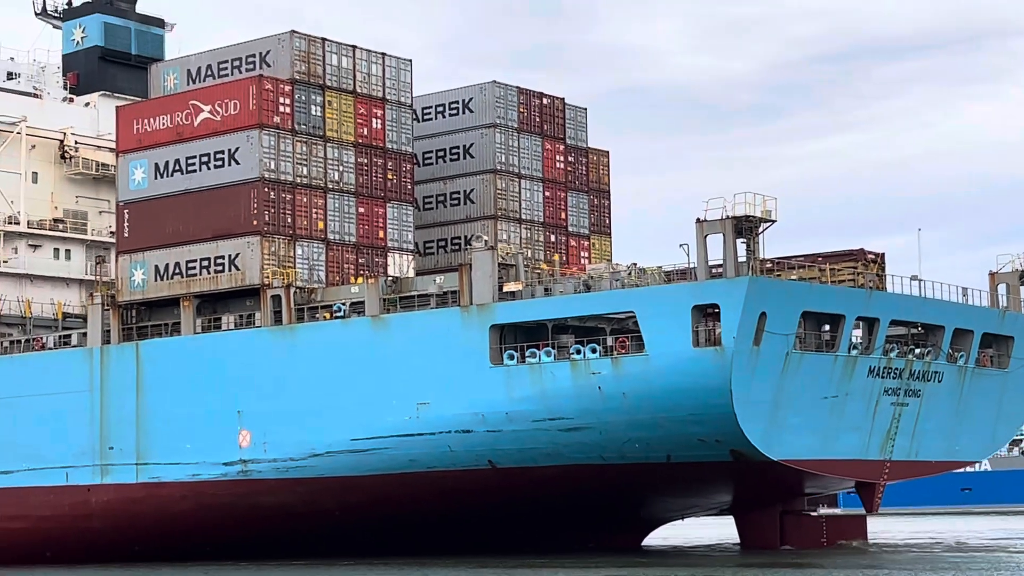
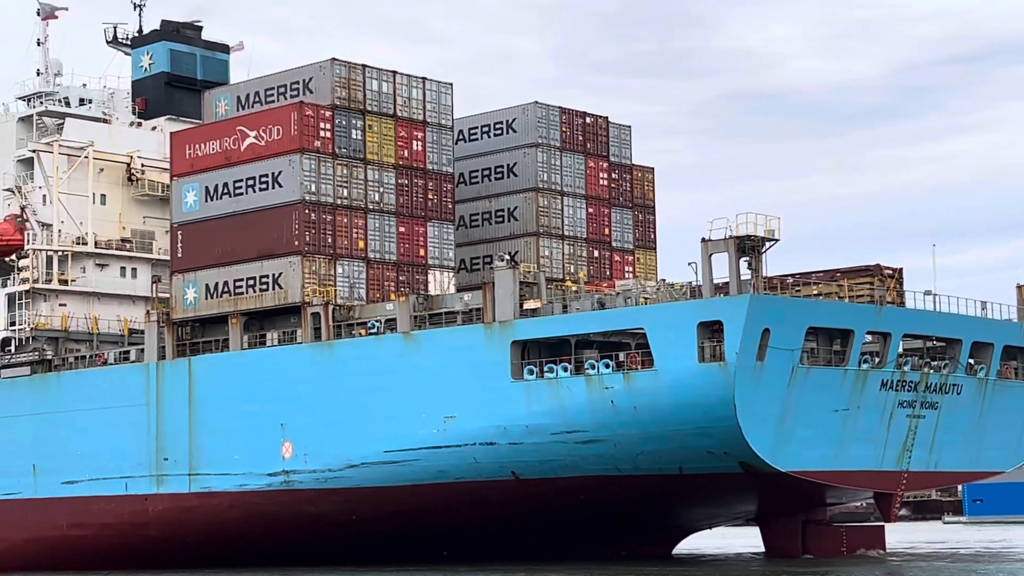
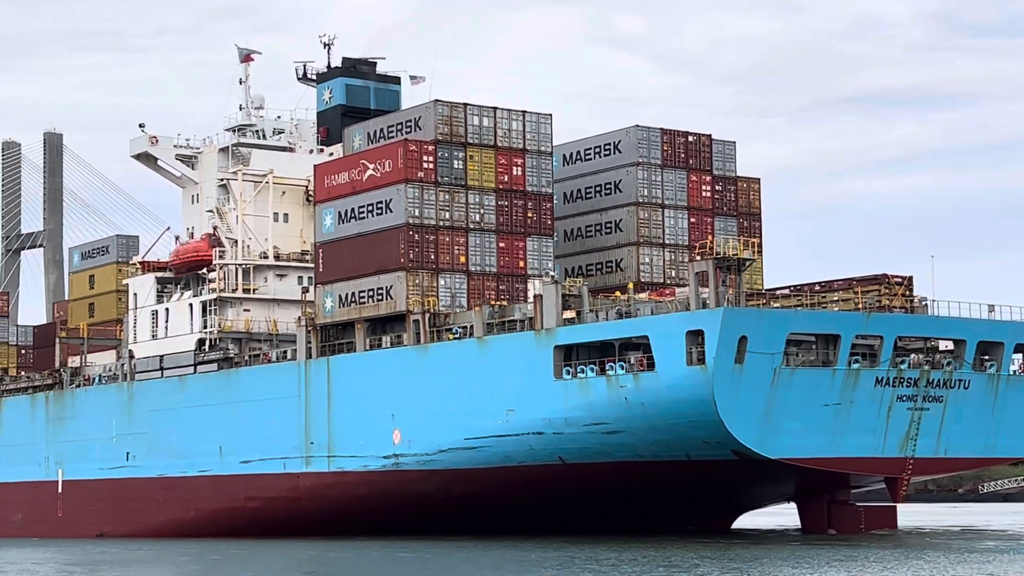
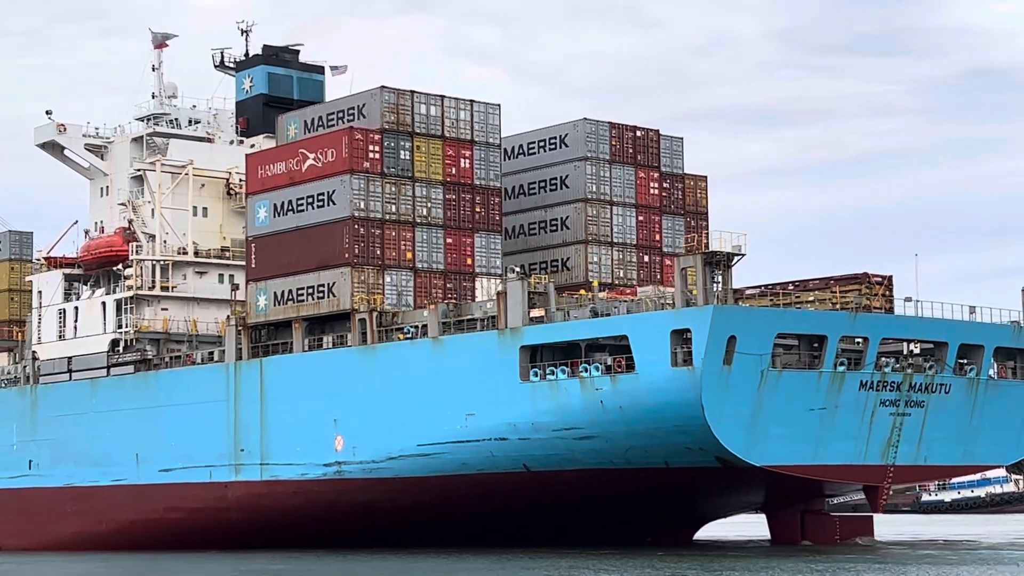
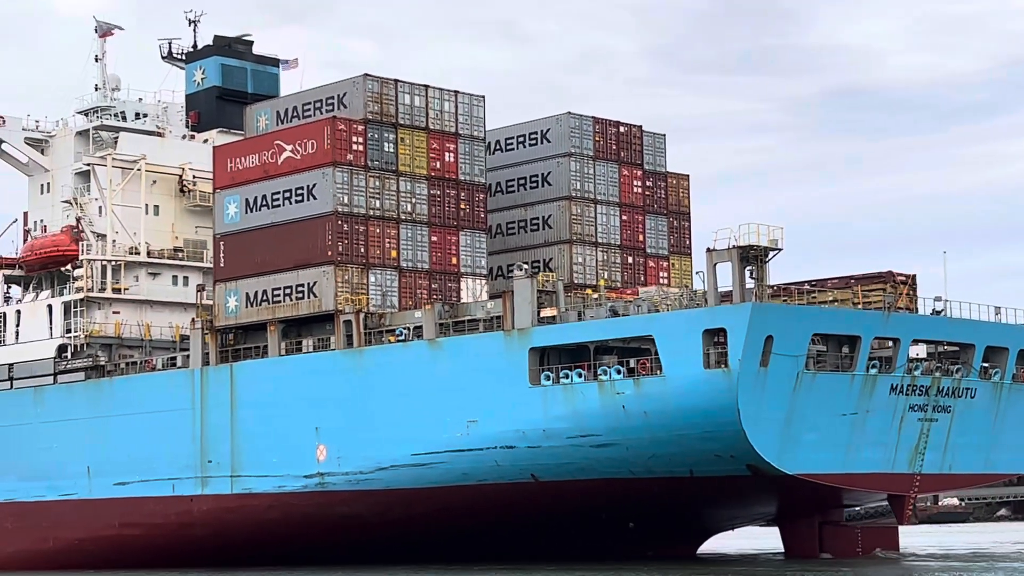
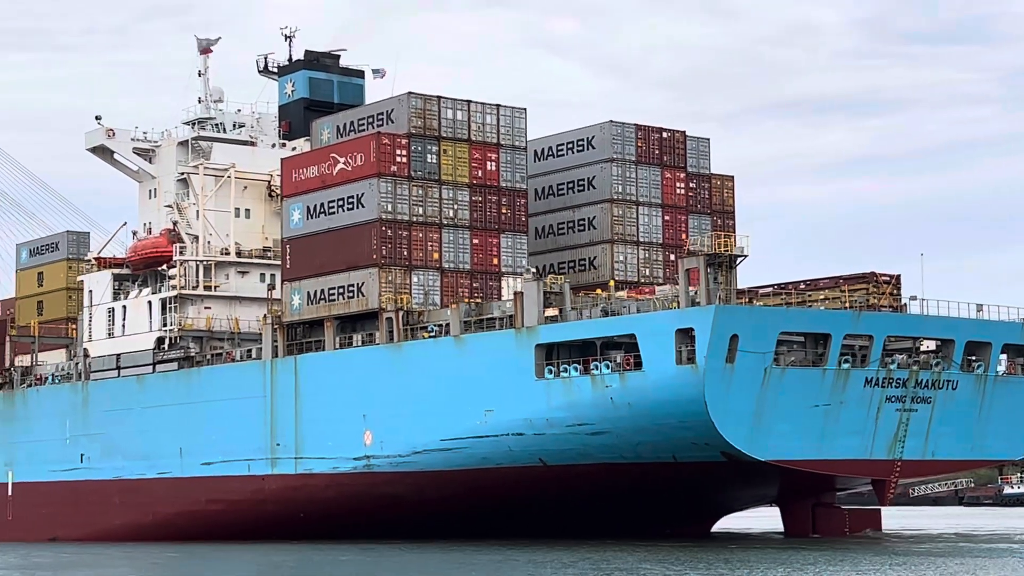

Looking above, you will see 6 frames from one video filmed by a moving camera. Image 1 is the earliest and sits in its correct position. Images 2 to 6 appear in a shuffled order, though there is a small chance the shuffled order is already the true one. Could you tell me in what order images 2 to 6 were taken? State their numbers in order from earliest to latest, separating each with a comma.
2, 5, 4, 6, 3
